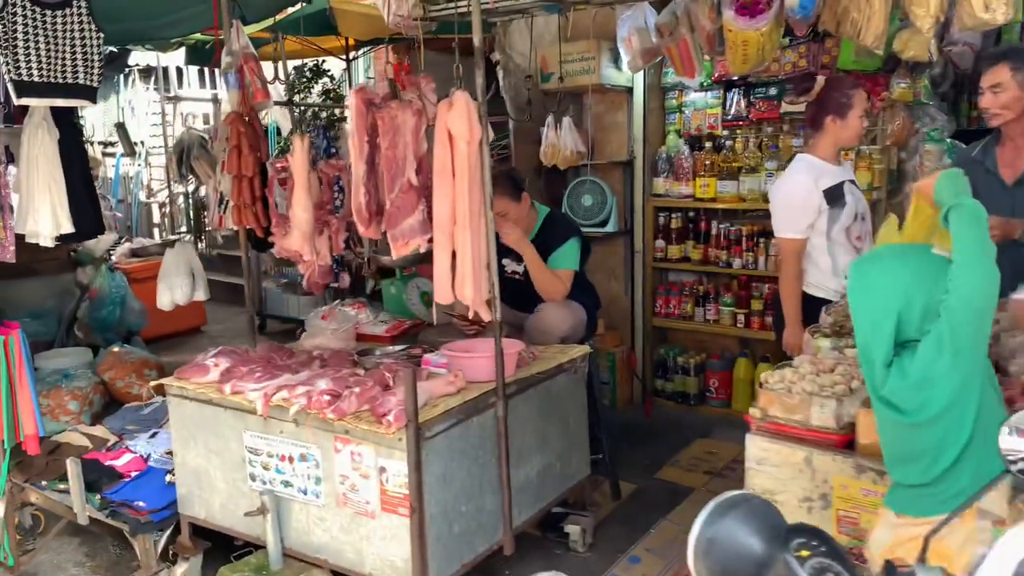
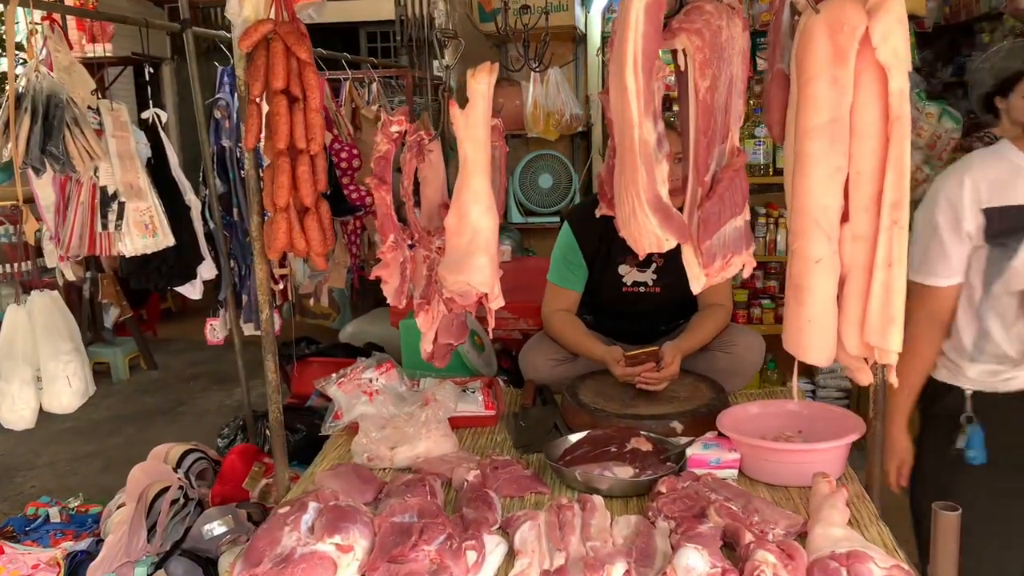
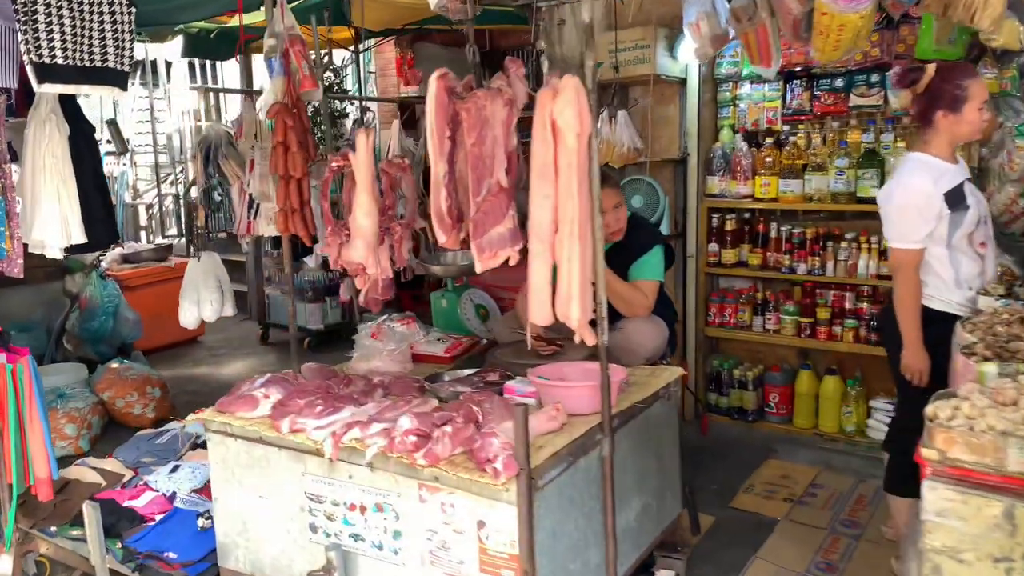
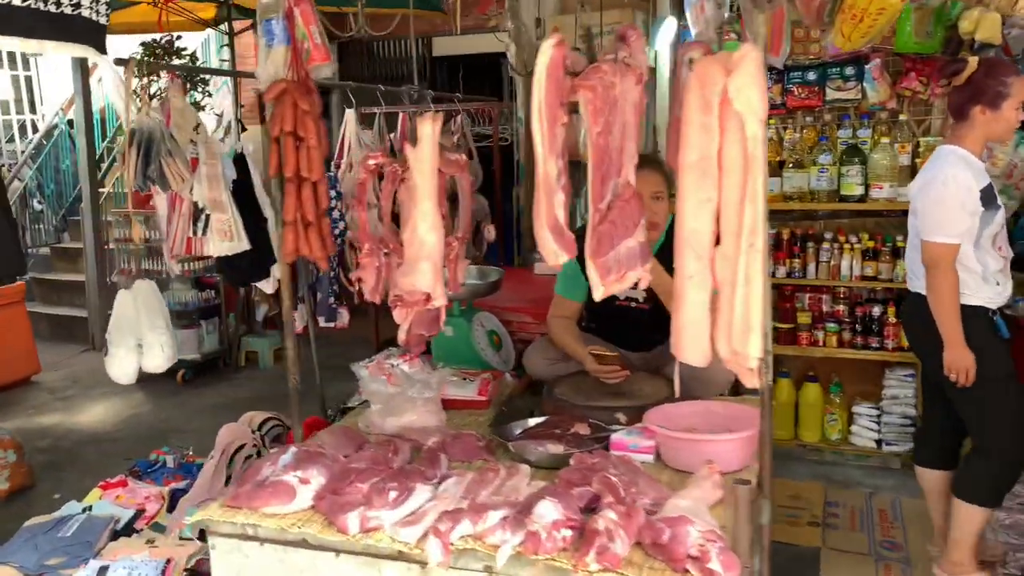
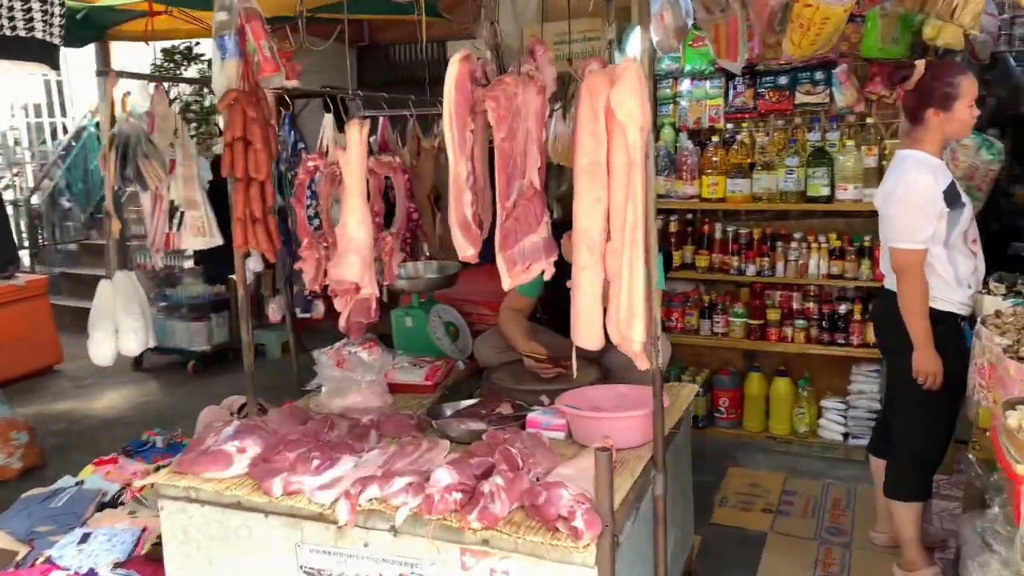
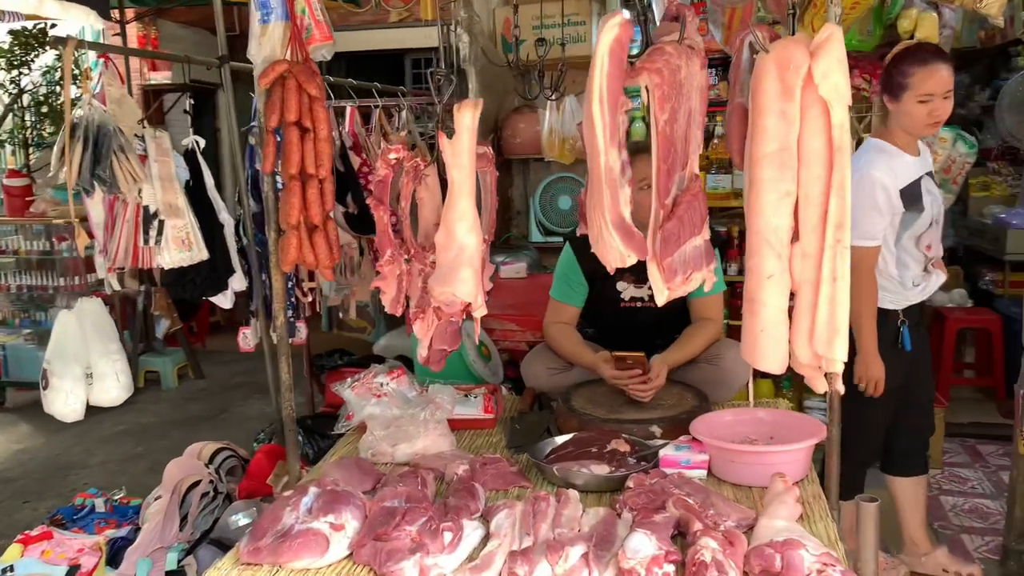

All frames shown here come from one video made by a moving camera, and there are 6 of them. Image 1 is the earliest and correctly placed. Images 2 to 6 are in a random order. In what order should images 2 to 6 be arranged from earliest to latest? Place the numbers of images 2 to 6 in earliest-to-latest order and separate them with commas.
3, 5, 4, 6, 2
